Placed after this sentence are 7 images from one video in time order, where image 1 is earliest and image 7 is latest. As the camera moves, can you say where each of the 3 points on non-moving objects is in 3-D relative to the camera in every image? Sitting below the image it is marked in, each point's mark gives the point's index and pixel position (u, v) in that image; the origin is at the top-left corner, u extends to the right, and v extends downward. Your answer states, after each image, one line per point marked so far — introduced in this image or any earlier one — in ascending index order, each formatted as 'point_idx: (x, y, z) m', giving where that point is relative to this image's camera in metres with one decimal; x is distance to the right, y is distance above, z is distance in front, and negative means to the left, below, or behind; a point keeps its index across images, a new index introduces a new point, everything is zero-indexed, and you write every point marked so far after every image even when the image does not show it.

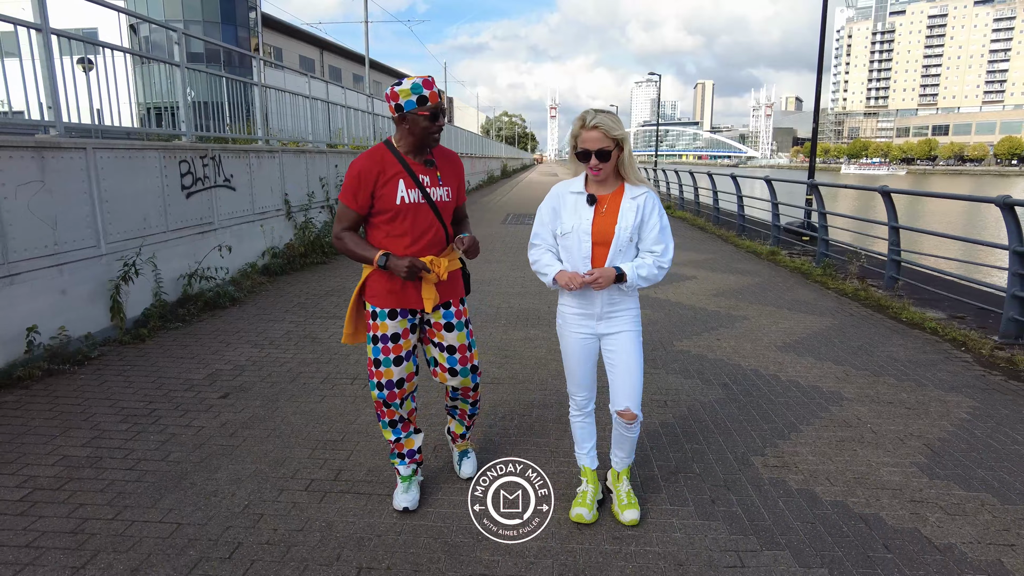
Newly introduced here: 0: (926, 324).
0: (+4.1, -0.3, +6.5) m
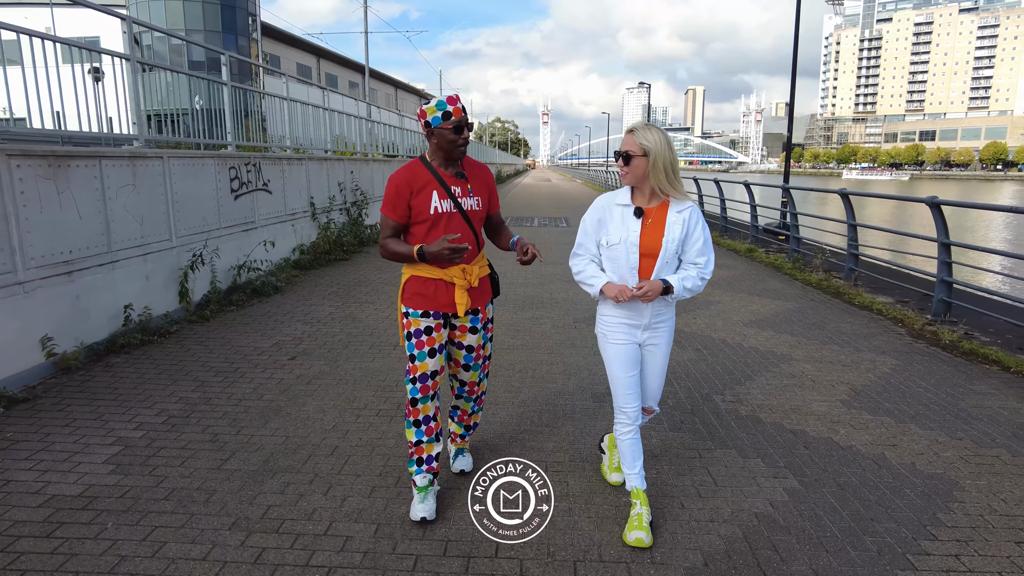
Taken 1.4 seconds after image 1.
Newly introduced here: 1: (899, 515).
0: (+4.2, -0.2, +7.6) m
1: (+1.9, -1.1, +3.2) m
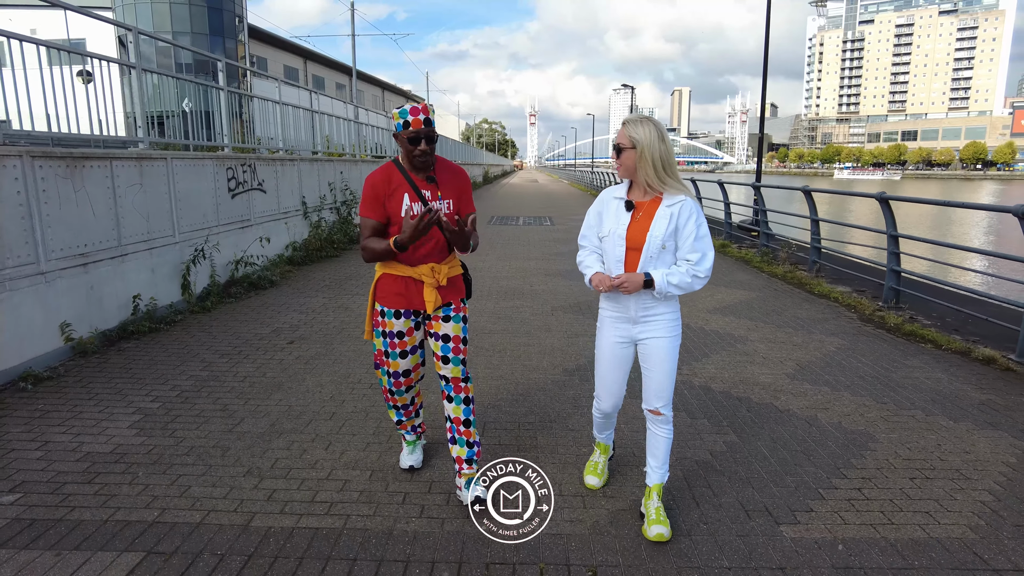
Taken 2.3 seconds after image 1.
0: (+4.0, -0.1, +8.2) m
1: (+1.7, -1.0, +3.7) m
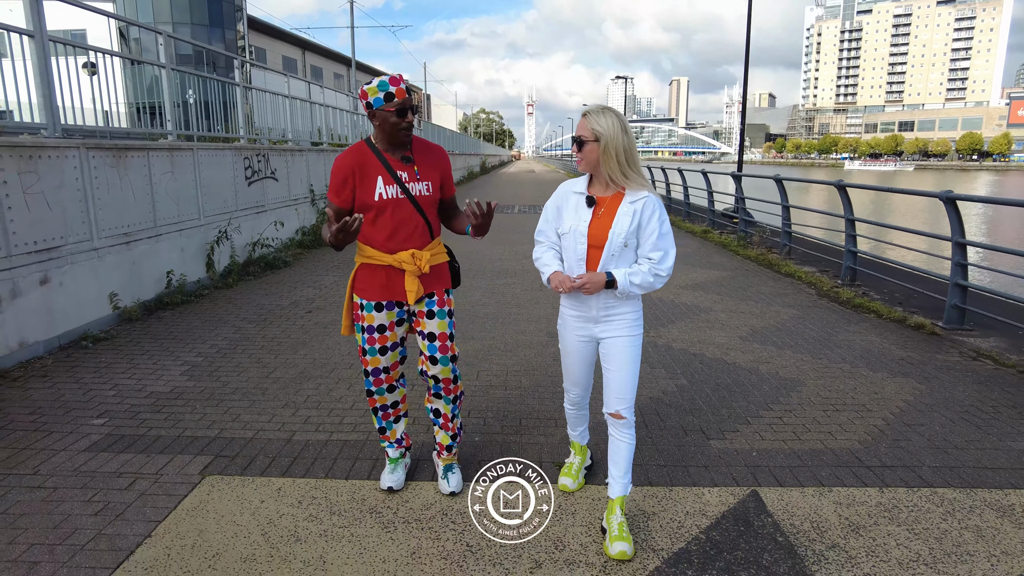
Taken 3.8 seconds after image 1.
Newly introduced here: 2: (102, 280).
0: (+3.9, +0.2, +9.0) m
1: (+1.6, -0.7, +4.5) m
2: (-3.8, +0.1, +6.0) m
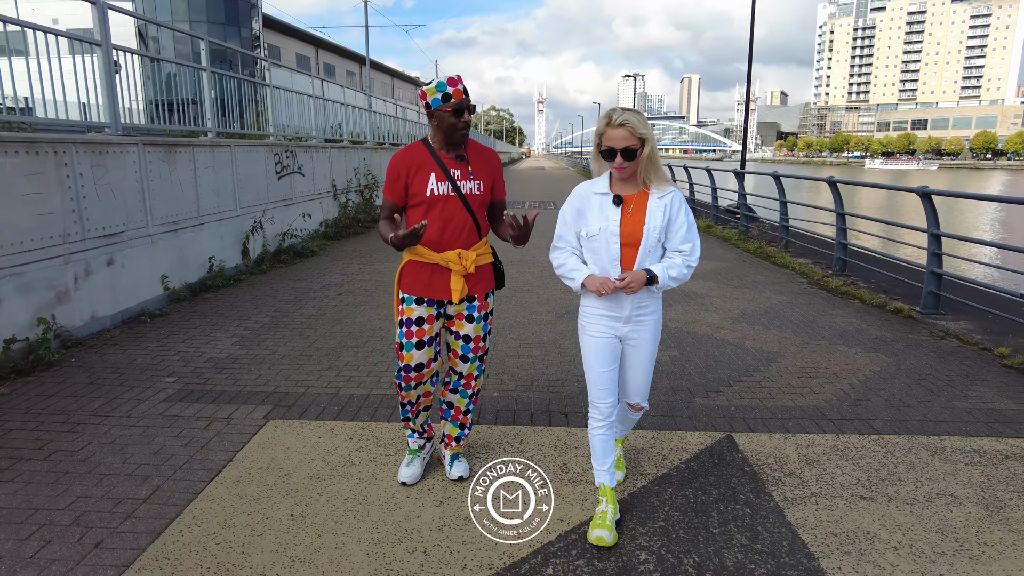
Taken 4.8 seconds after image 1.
0: (+4.1, +0.4, +9.6) m
1: (+1.7, -0.6, +5.1) m
2: (-3.7, +0.3, +6.7) m
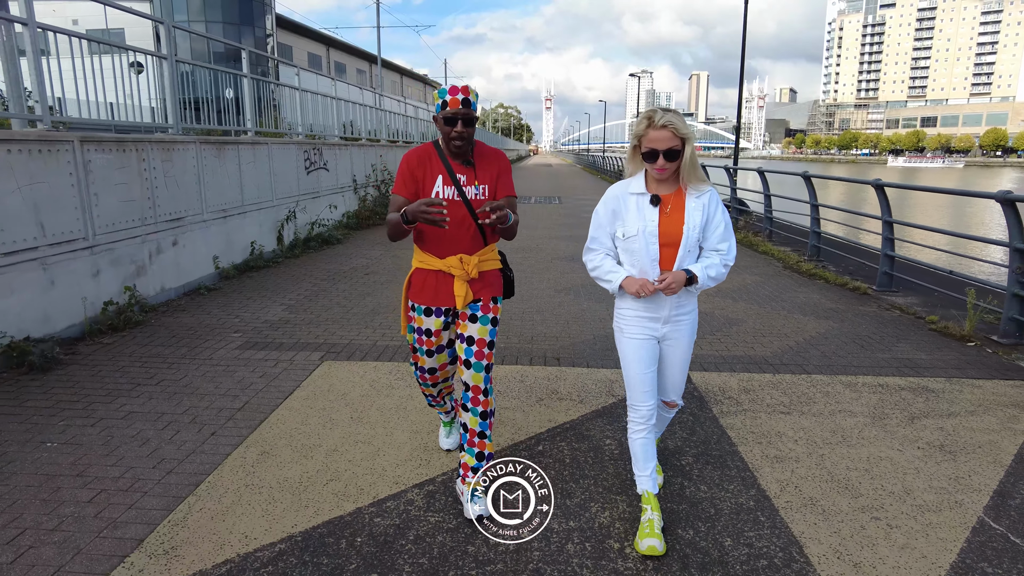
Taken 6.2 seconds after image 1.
0: (+4.2, +0.6, +10.6) m
1: (+1.8, -0.4, +6.1) m
2: (-3.6, +0.5, +7.7) m
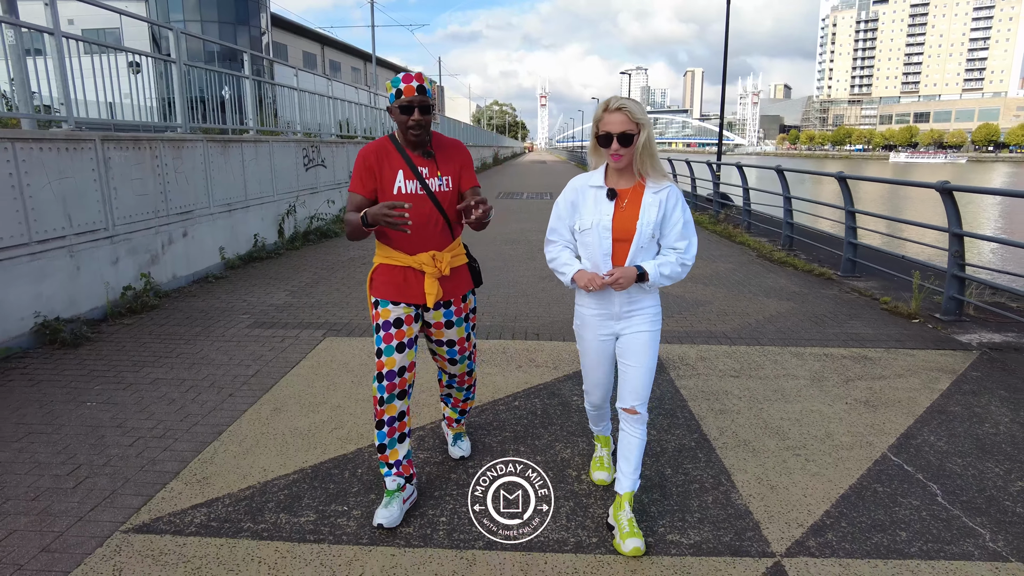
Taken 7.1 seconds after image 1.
0: (+4.0, +0.8, +11.1) m
1: (+1.6, -0.2, +6.7) m
2: (-3.8, +0.6, +8.2) m
